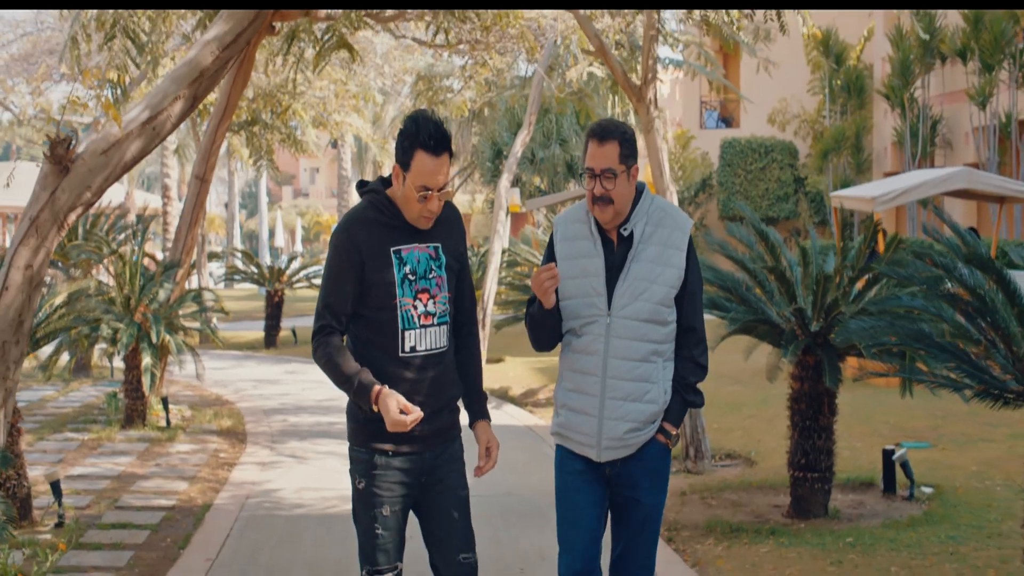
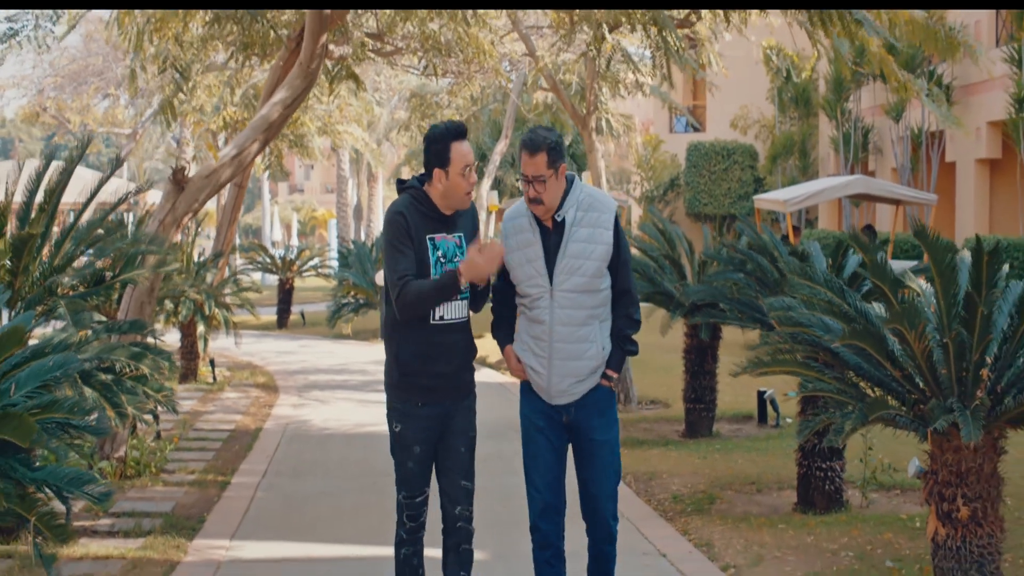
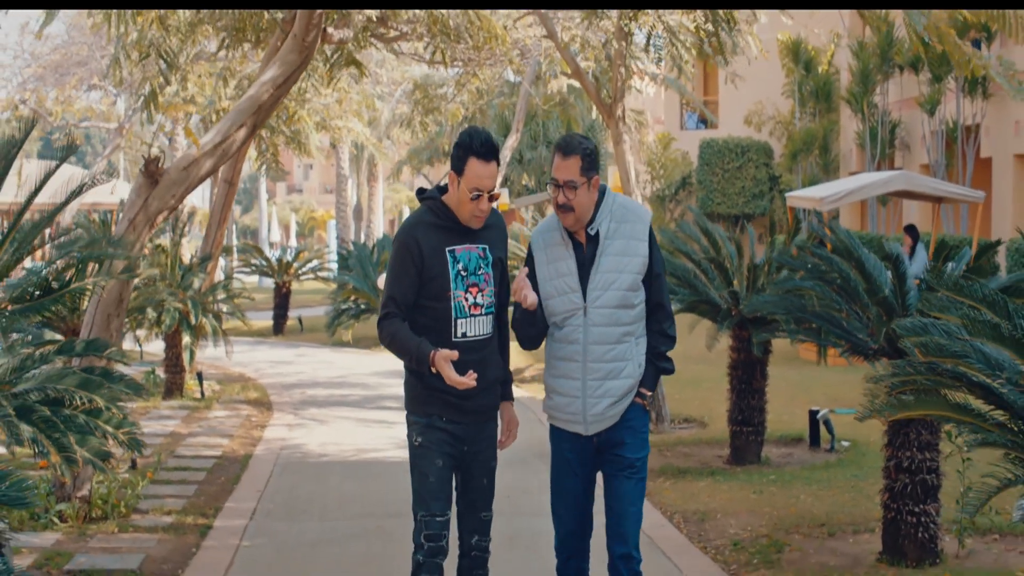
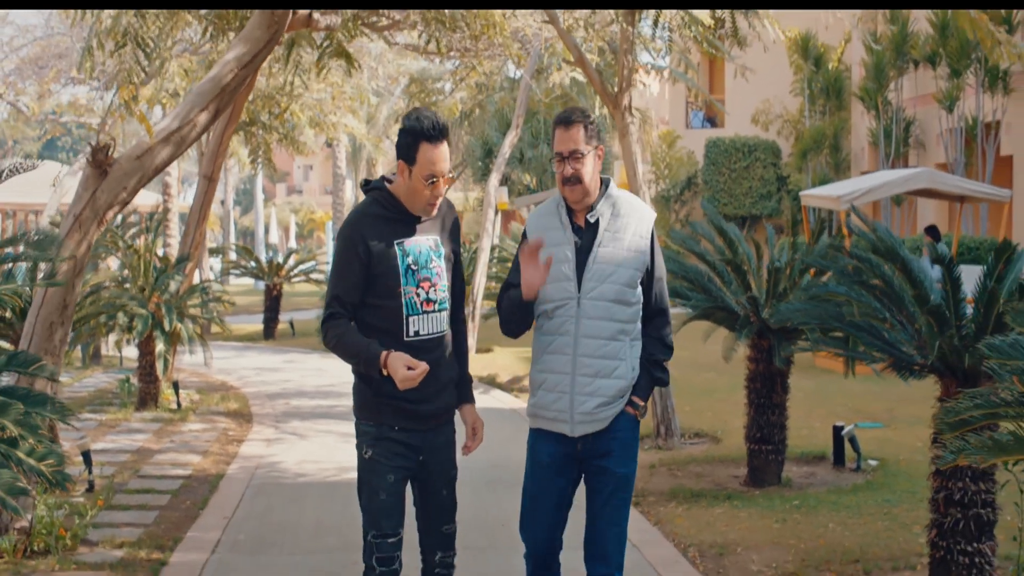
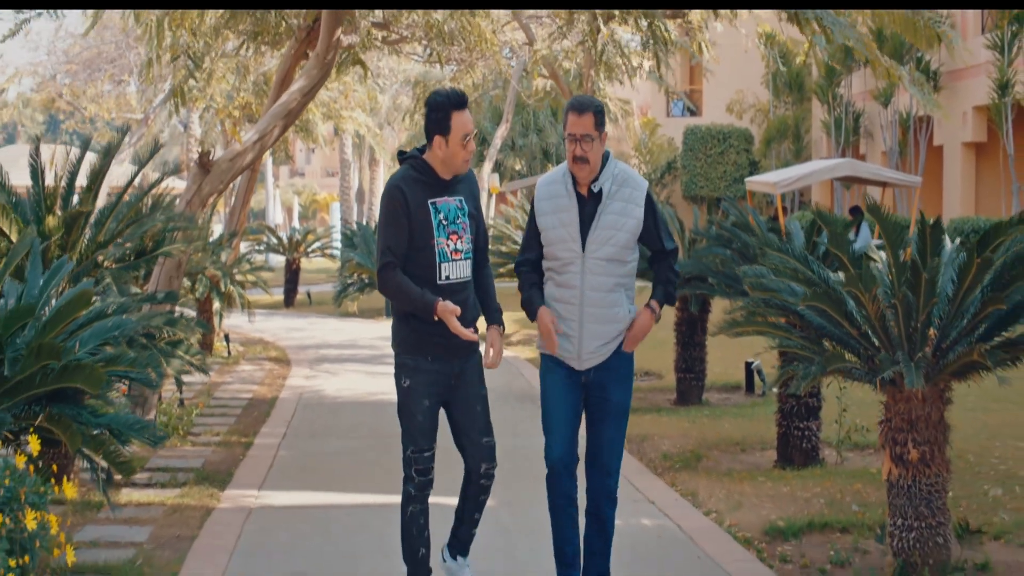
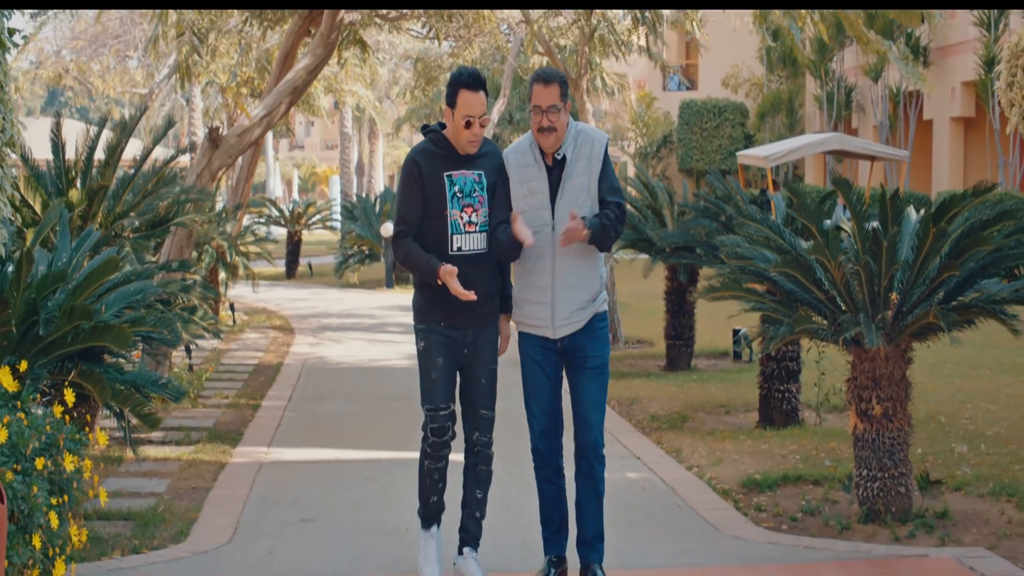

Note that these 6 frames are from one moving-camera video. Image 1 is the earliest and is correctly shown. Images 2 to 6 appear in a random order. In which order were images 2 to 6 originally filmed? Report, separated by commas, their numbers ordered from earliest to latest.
4, 3, 2, 5, 6
